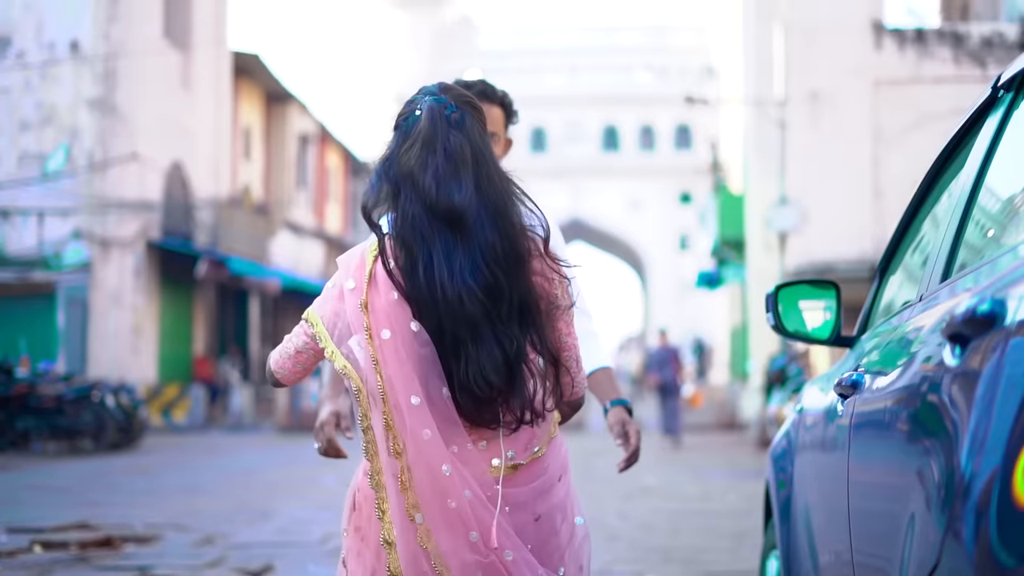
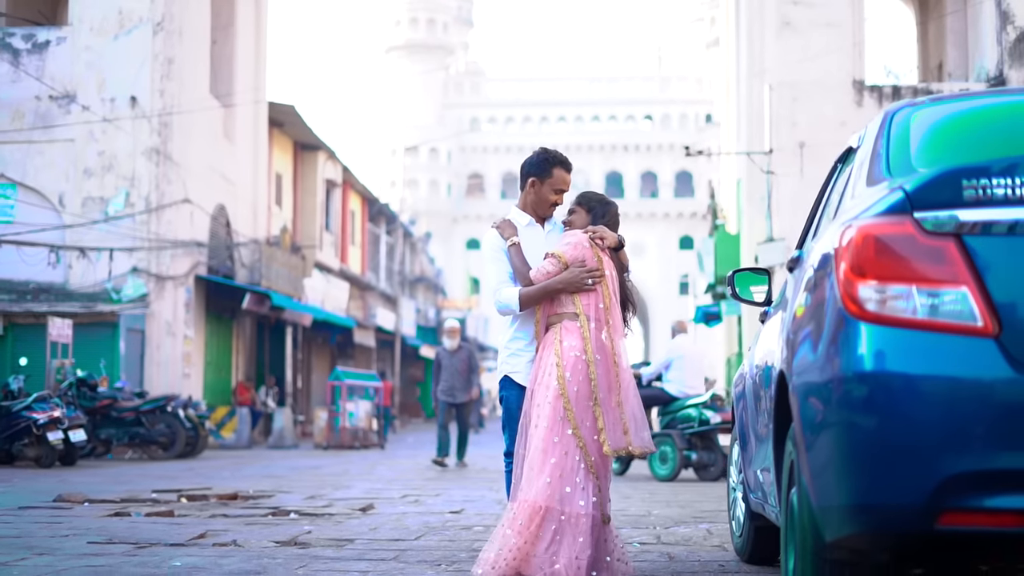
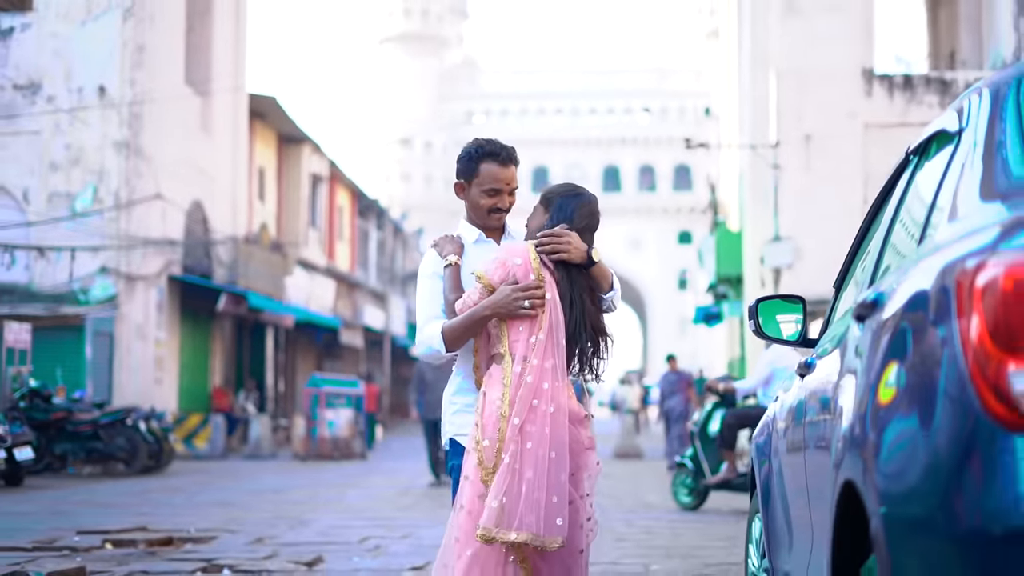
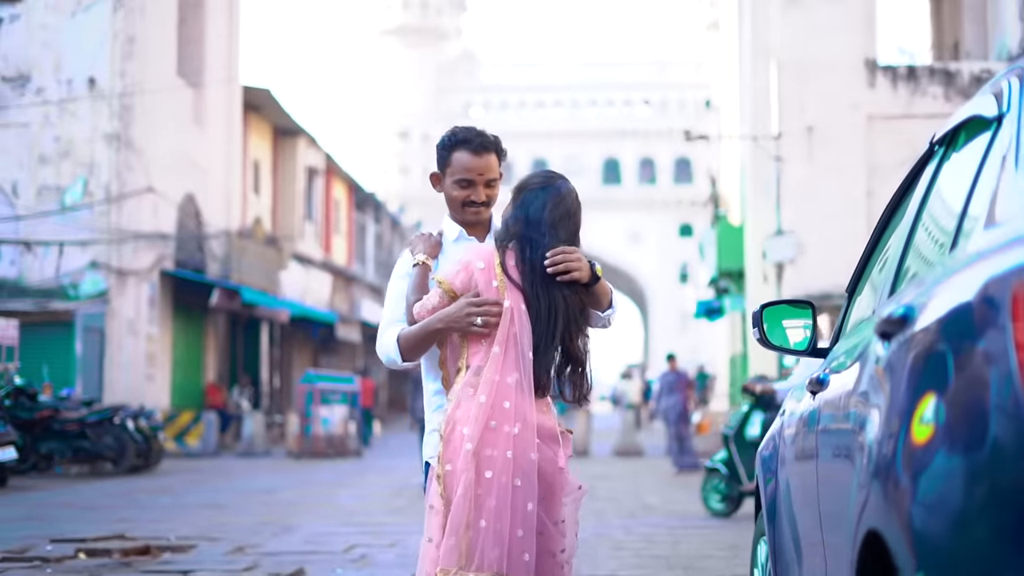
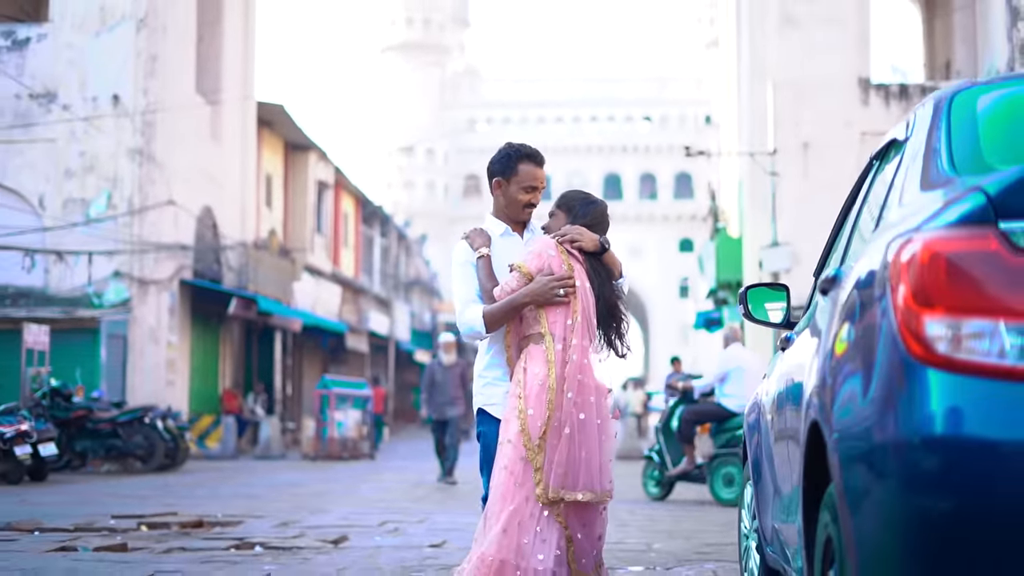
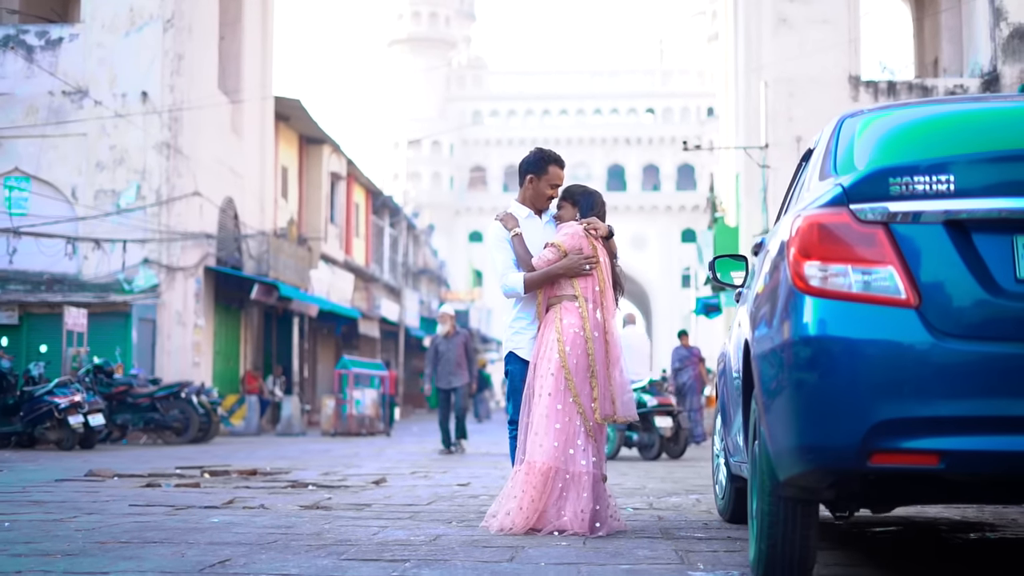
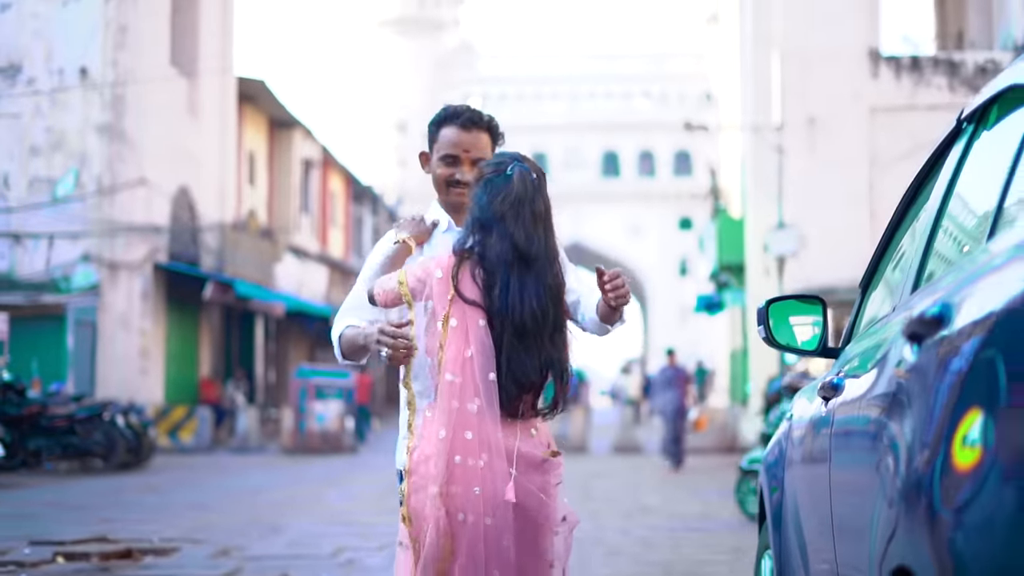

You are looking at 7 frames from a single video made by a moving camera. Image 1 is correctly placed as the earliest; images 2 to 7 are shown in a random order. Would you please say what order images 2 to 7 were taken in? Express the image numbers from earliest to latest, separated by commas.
7, 4, 3, 5, 2, 6
